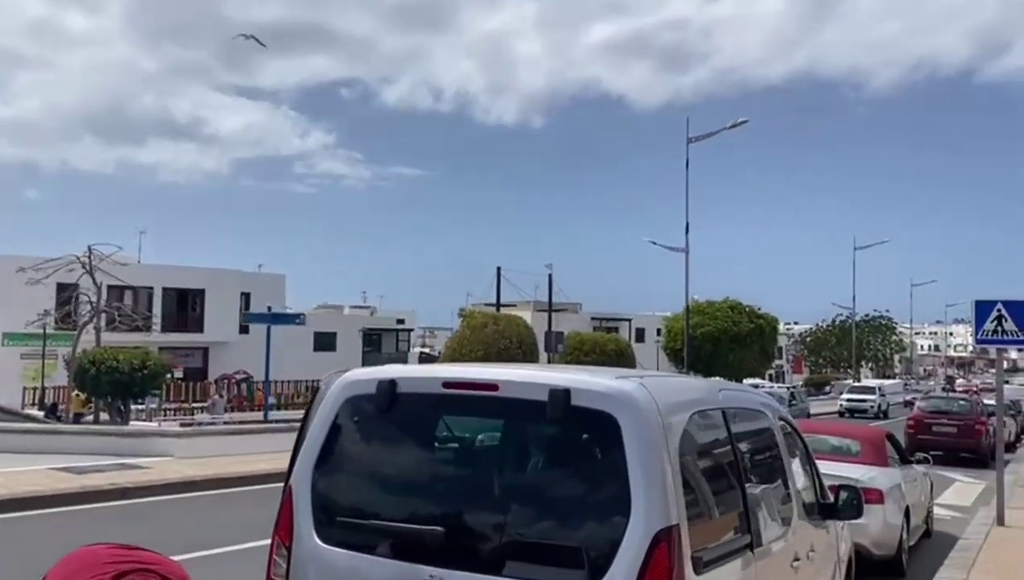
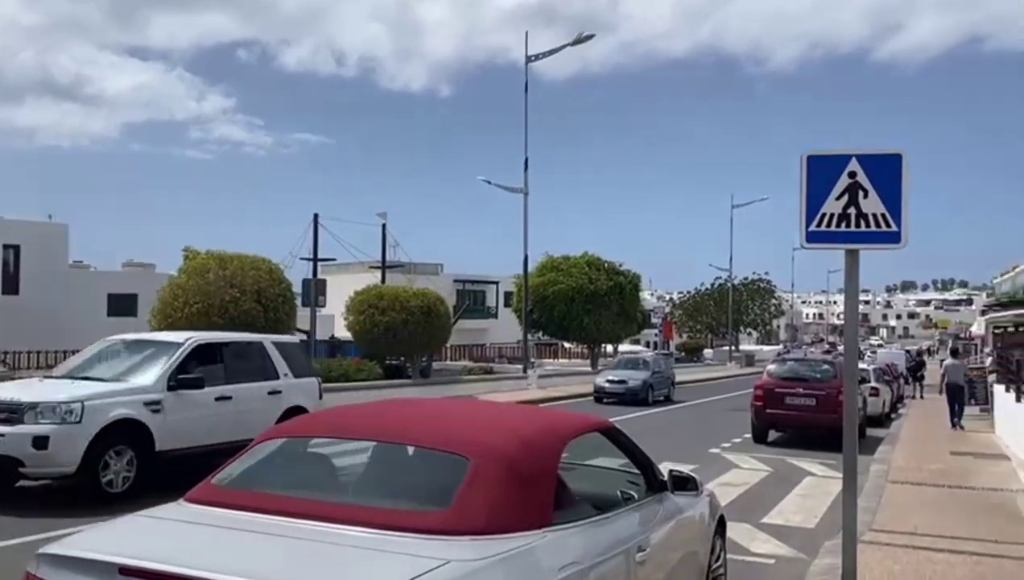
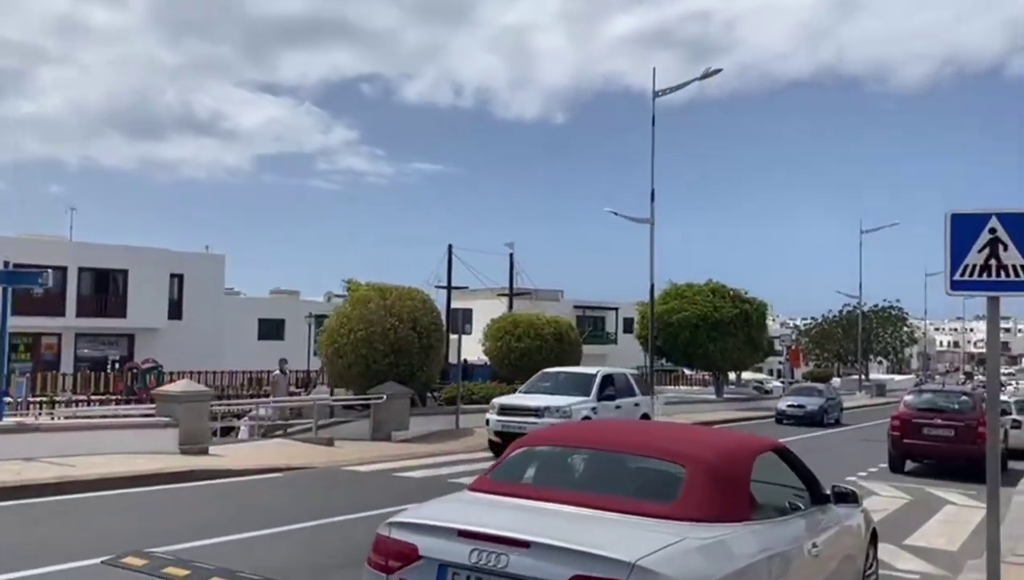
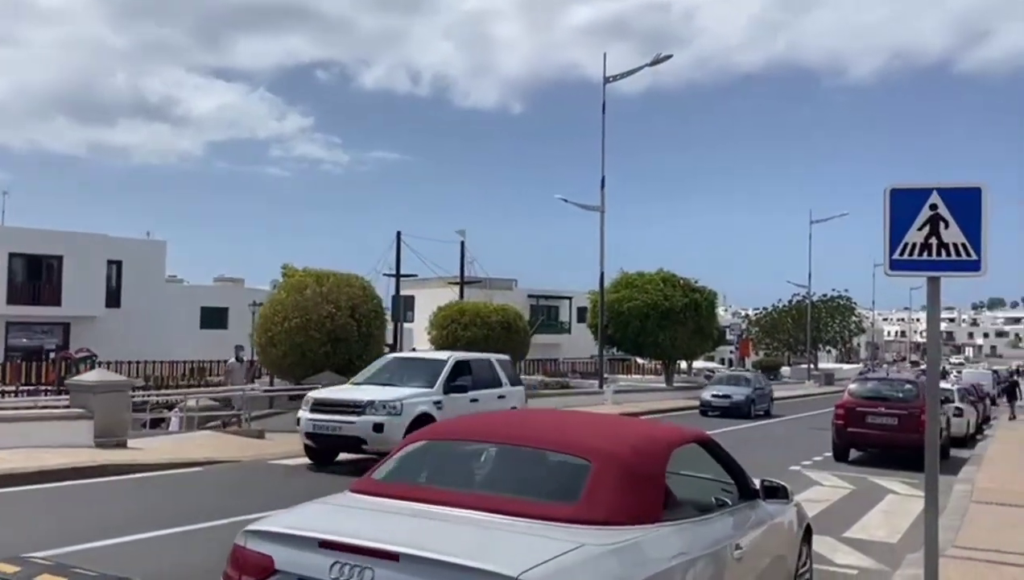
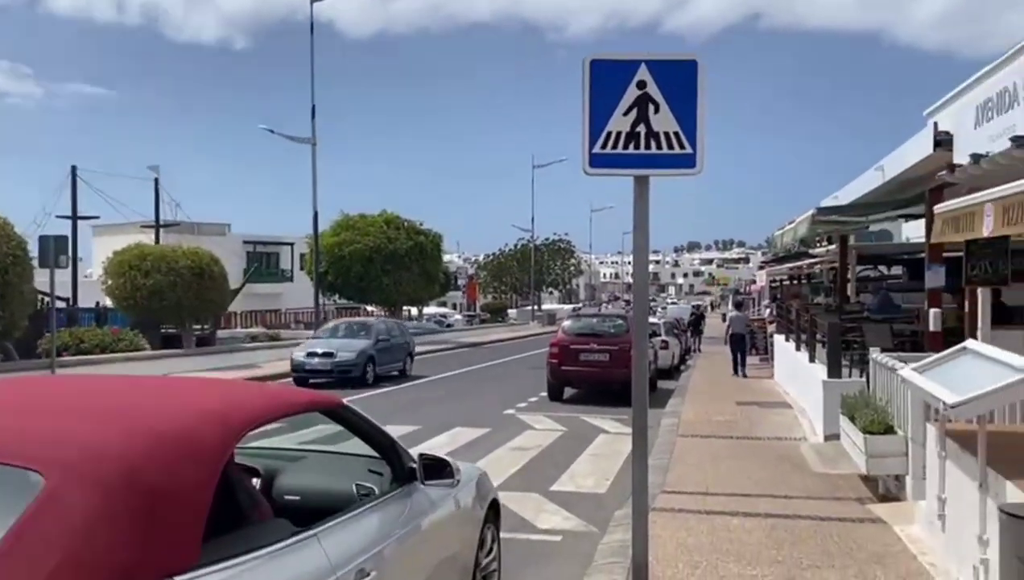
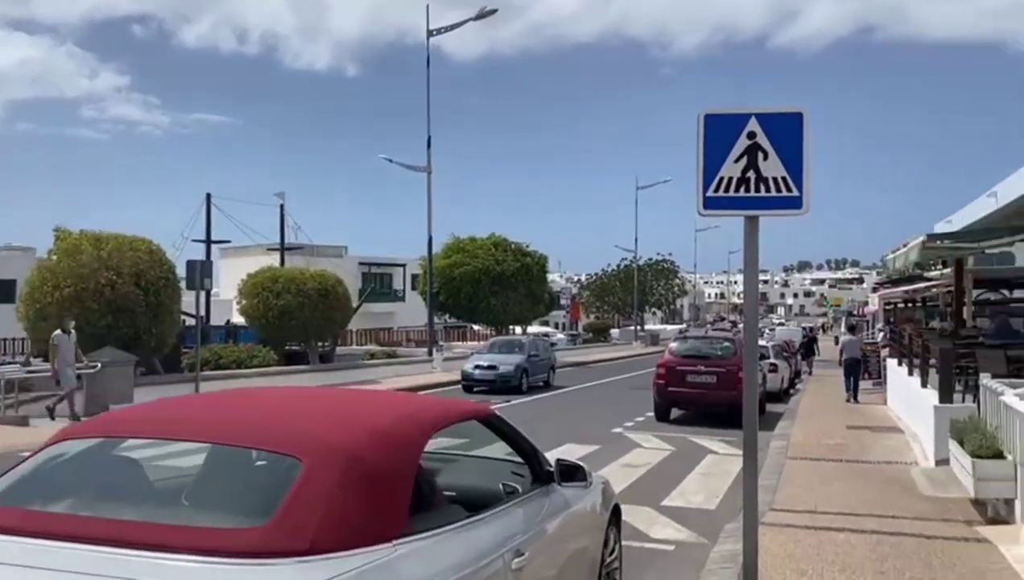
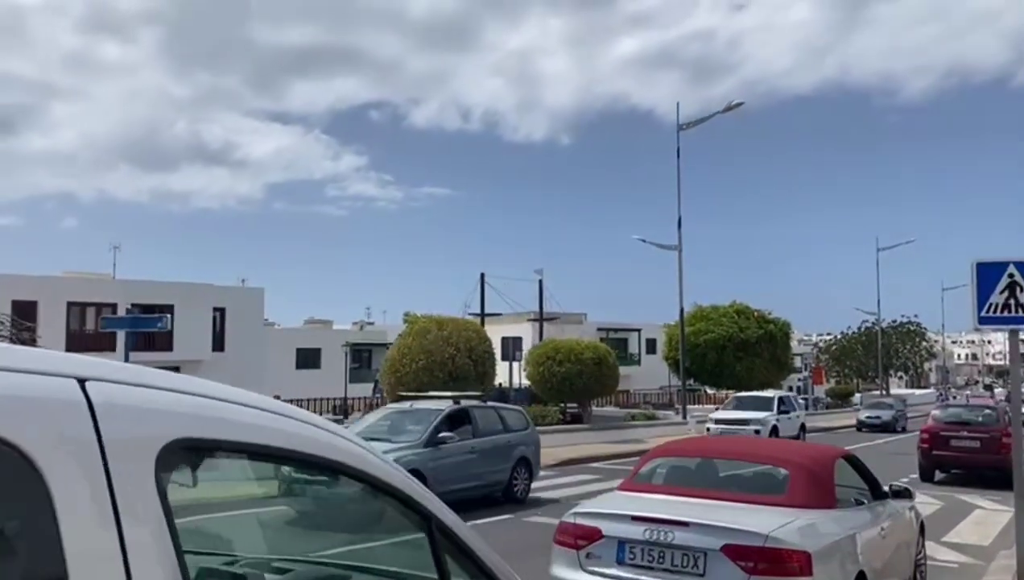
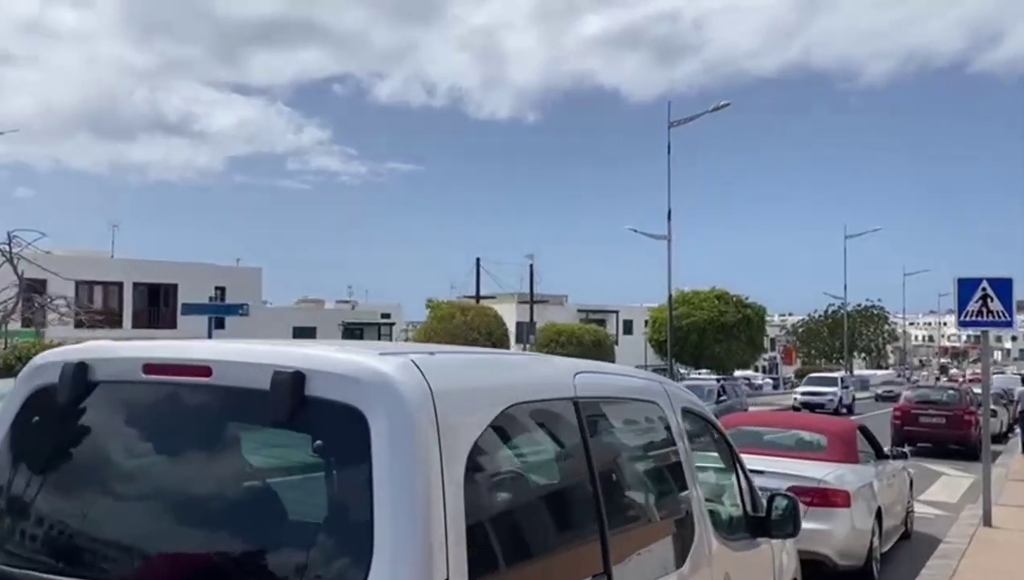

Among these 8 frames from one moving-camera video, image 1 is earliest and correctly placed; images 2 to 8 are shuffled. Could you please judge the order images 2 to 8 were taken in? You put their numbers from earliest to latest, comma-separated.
8, 7, 3, 4, 2, 6, 5
